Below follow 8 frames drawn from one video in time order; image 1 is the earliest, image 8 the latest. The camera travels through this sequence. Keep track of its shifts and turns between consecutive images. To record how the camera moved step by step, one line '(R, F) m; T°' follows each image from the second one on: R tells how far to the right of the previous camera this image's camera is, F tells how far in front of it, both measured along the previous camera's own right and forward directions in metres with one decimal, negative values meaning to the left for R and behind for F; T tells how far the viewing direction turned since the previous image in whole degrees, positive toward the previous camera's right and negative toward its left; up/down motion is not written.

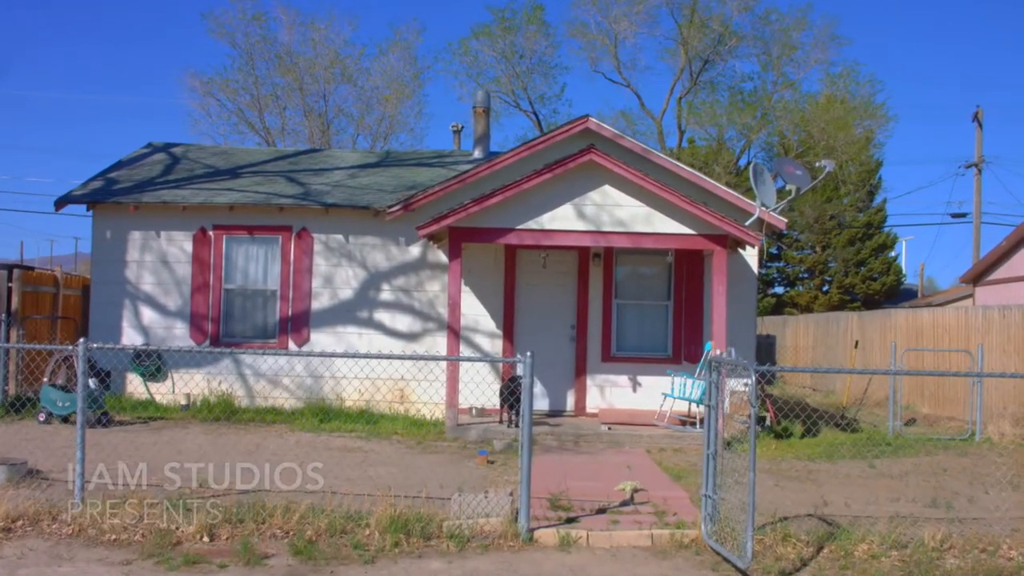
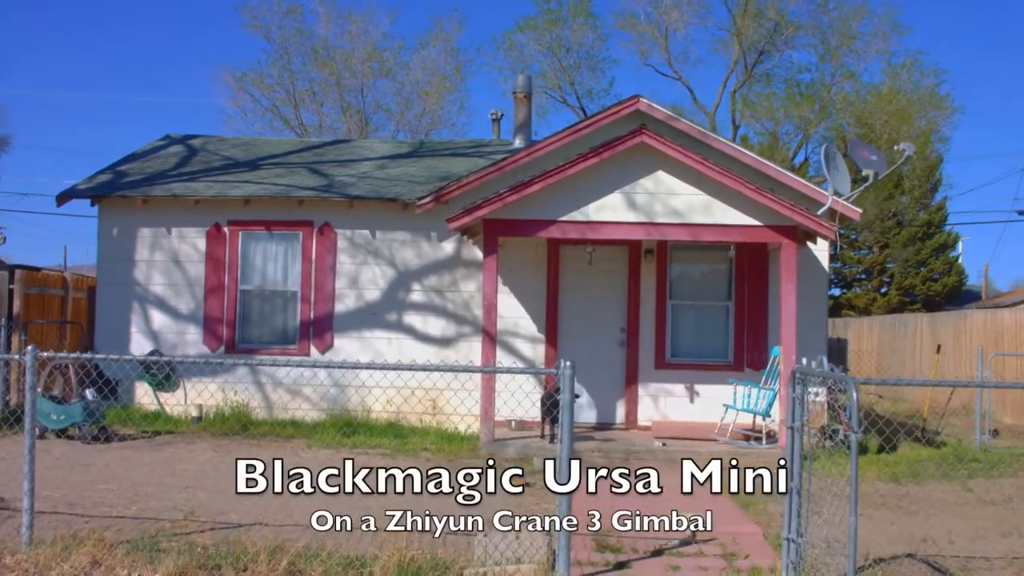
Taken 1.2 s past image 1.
(+0.1, +1.3) m; -2°
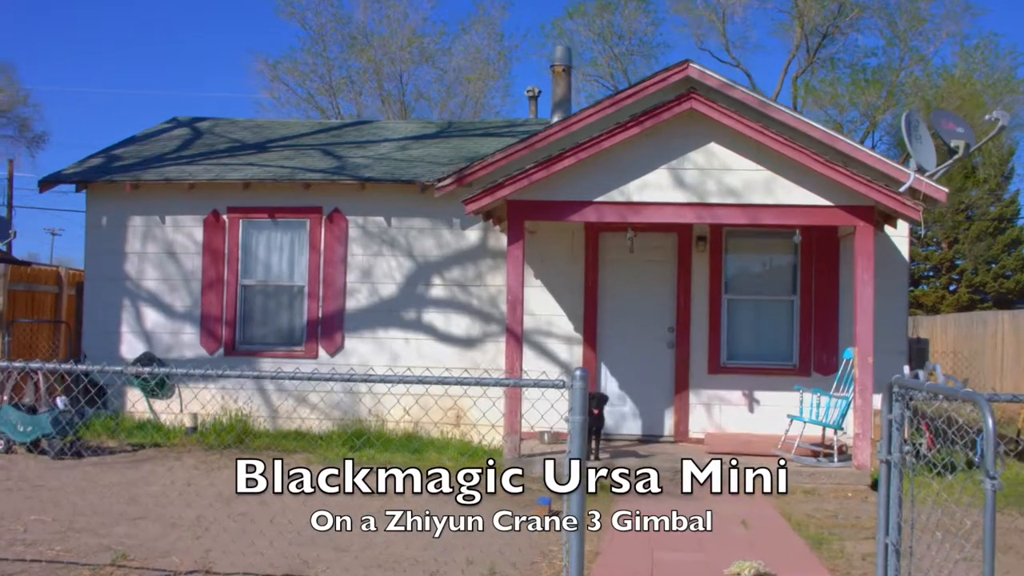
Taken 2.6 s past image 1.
(+0.2, +1.5) m; -2°
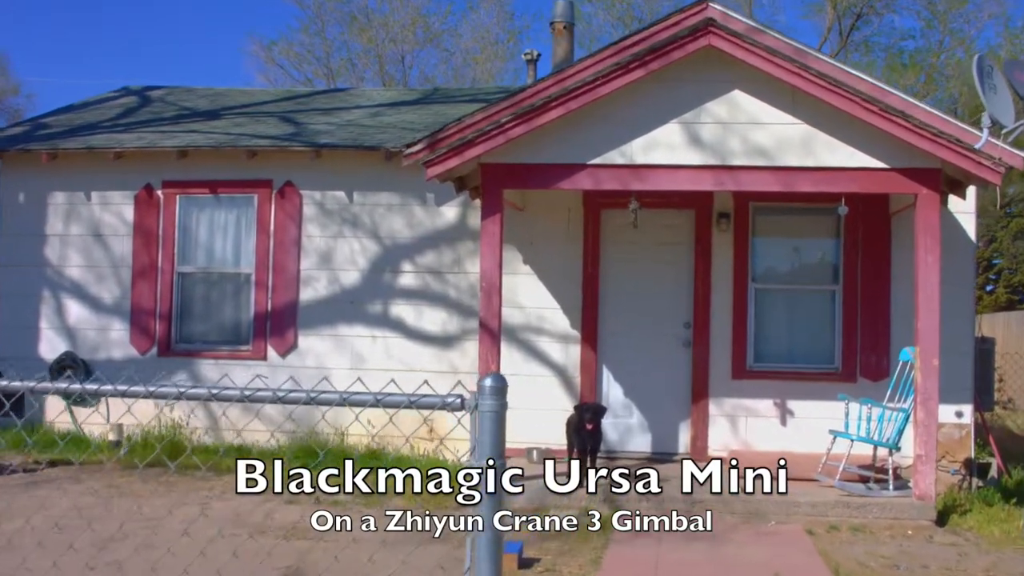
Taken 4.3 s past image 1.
(+0.3, +1.8) m; -1°
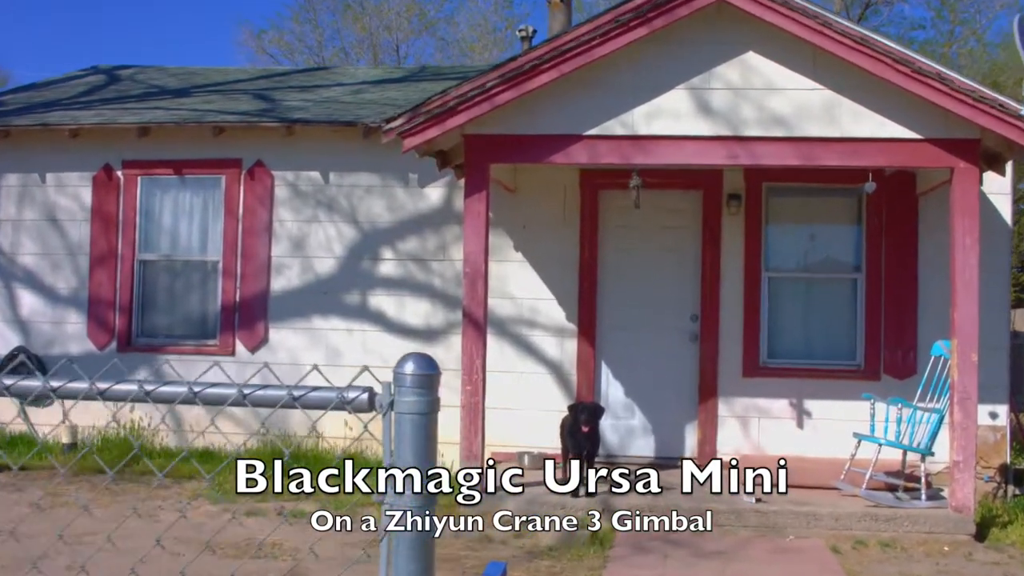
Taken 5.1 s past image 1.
(+0.1, +0.8) m; 0°
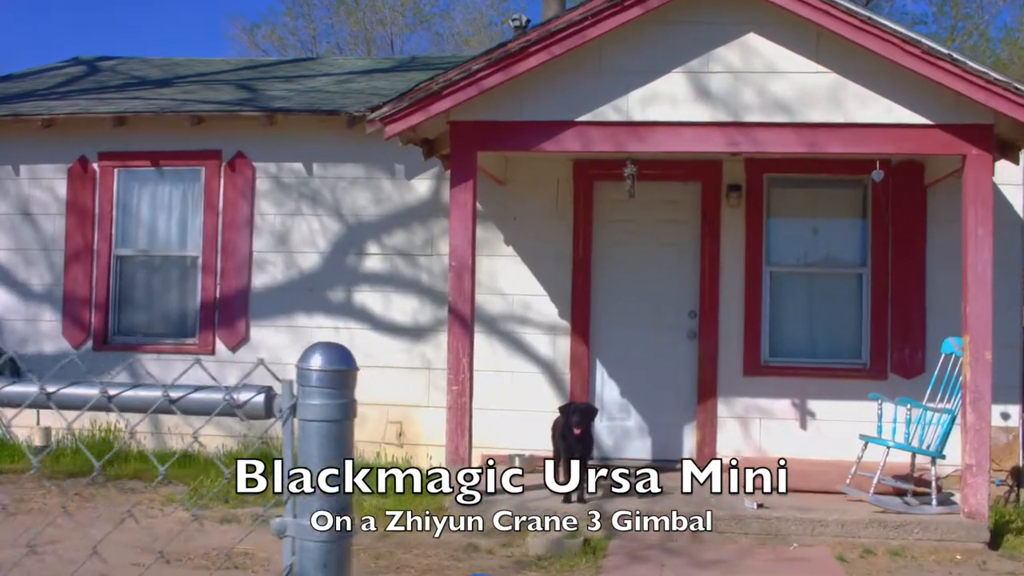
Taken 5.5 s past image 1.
(+0.1, +0.3) m; 0°
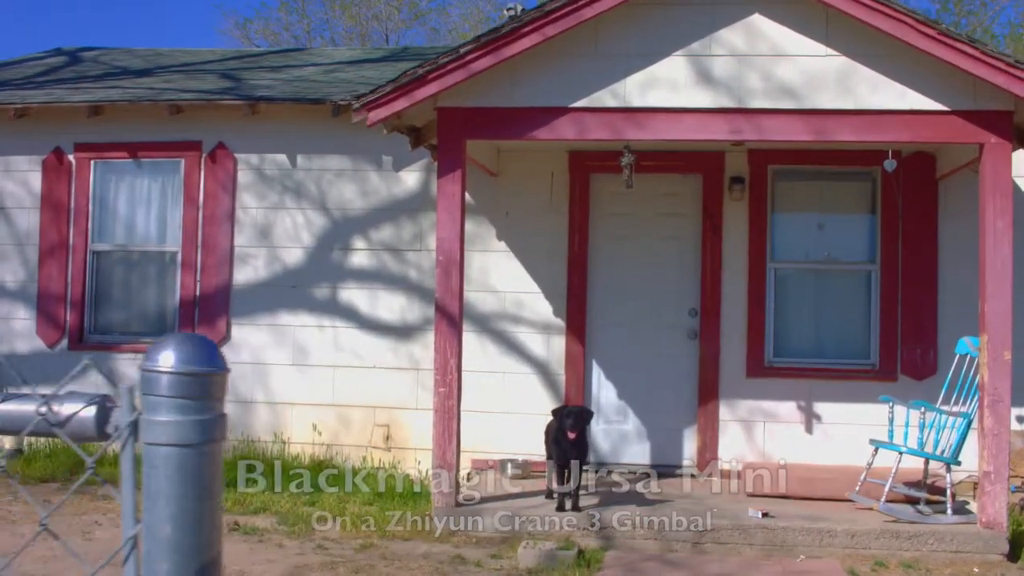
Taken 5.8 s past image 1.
(0.0, +0.4) m; 0°
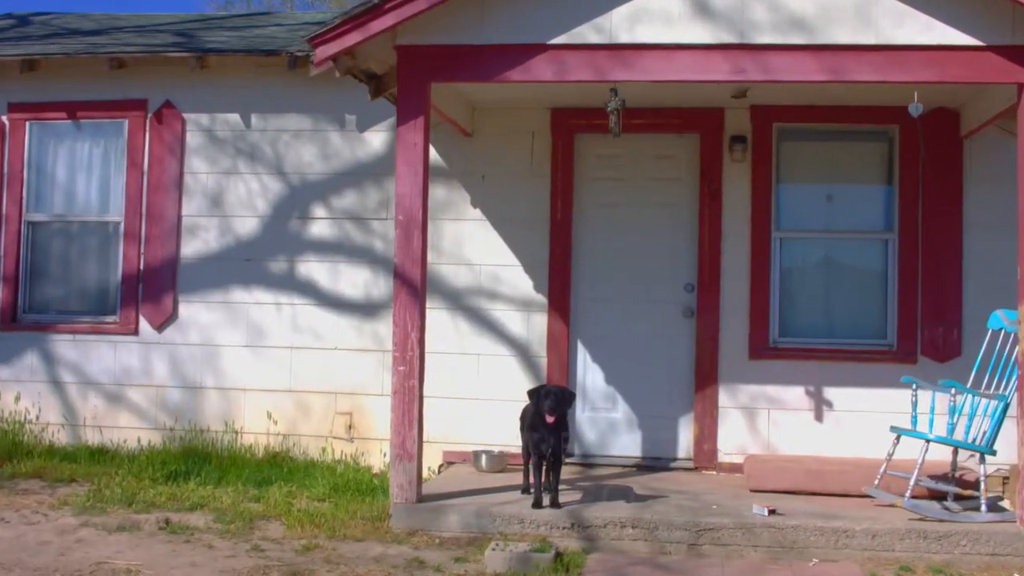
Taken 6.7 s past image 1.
(+0.1, +0.8) m; 0°
